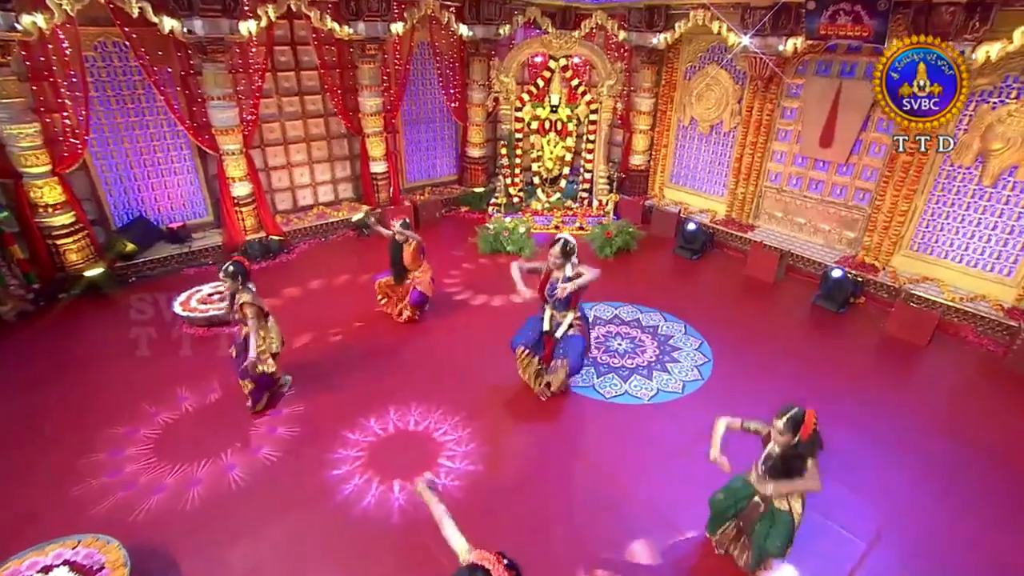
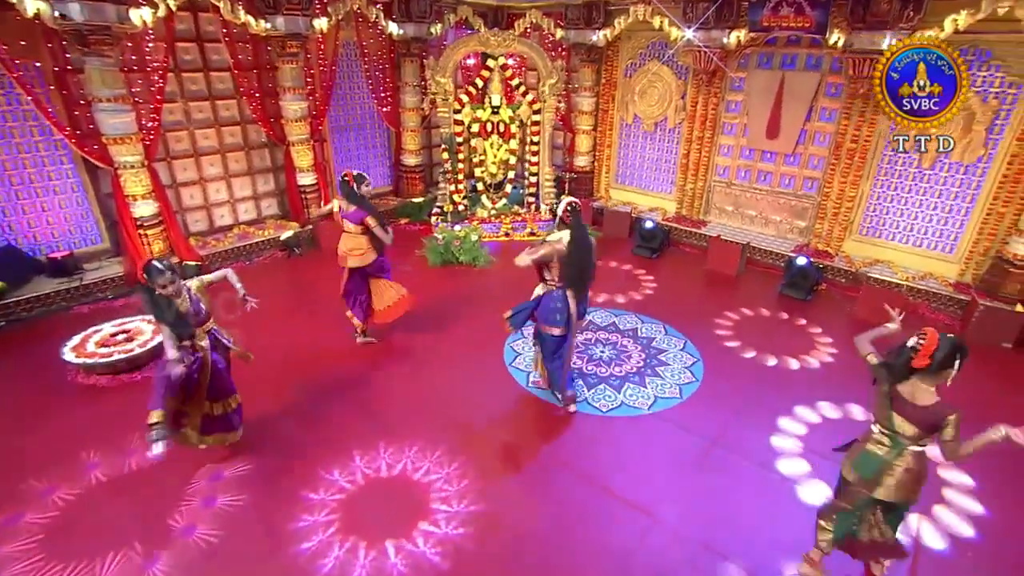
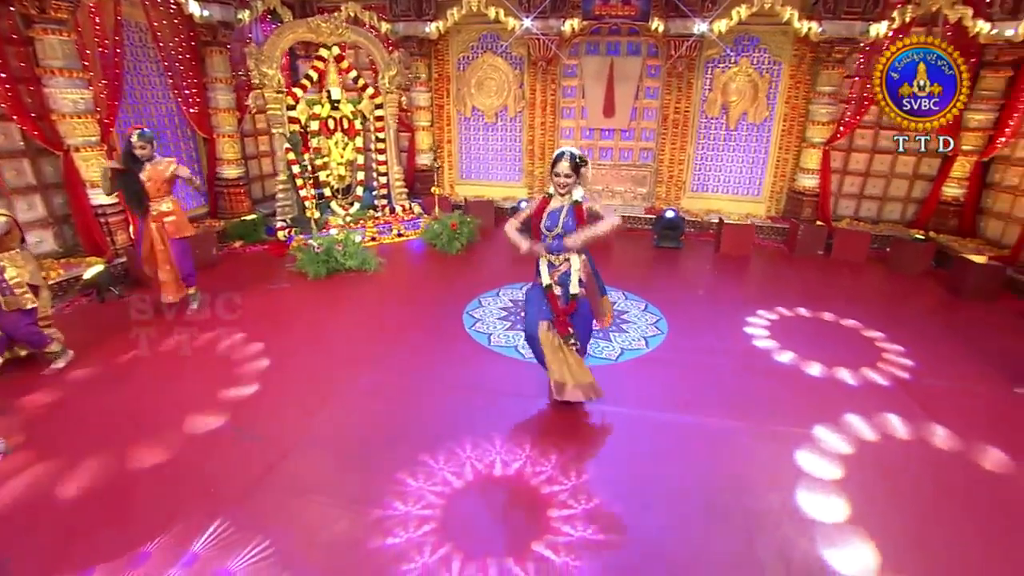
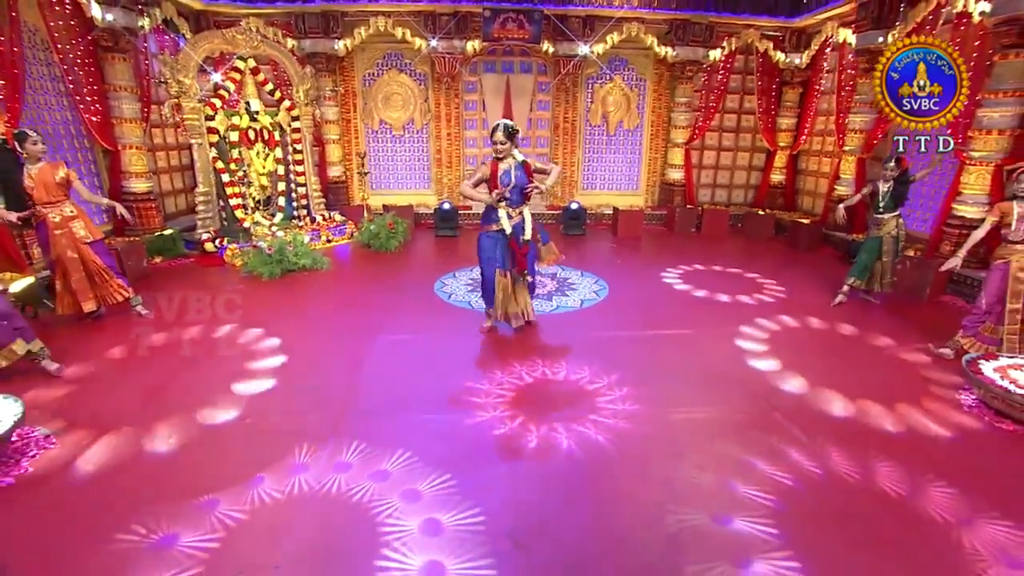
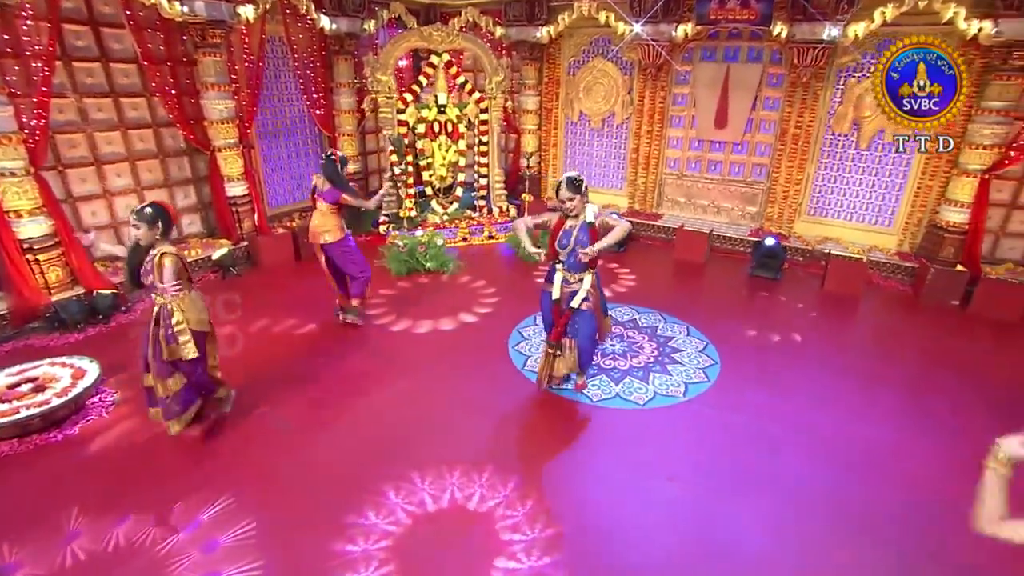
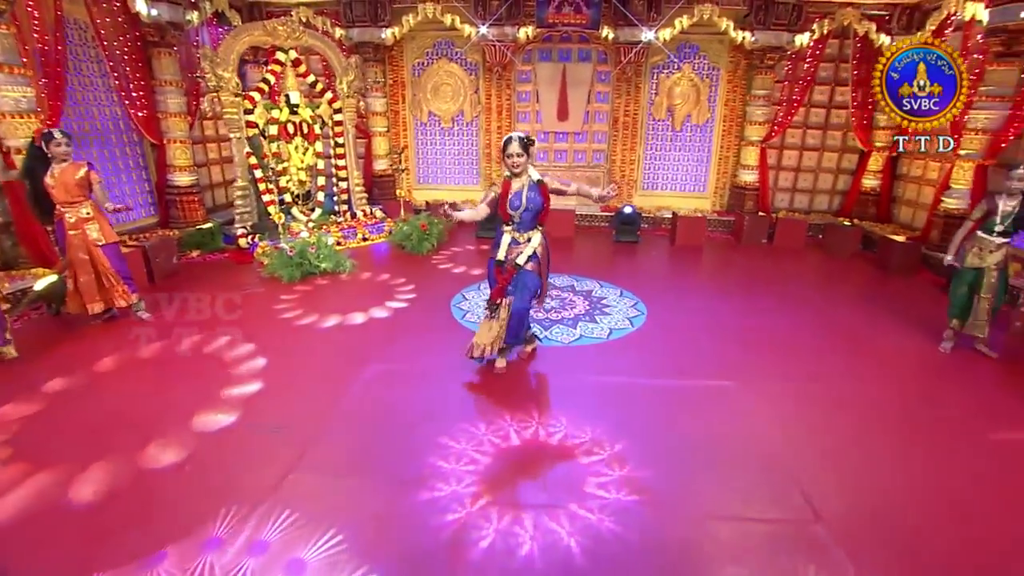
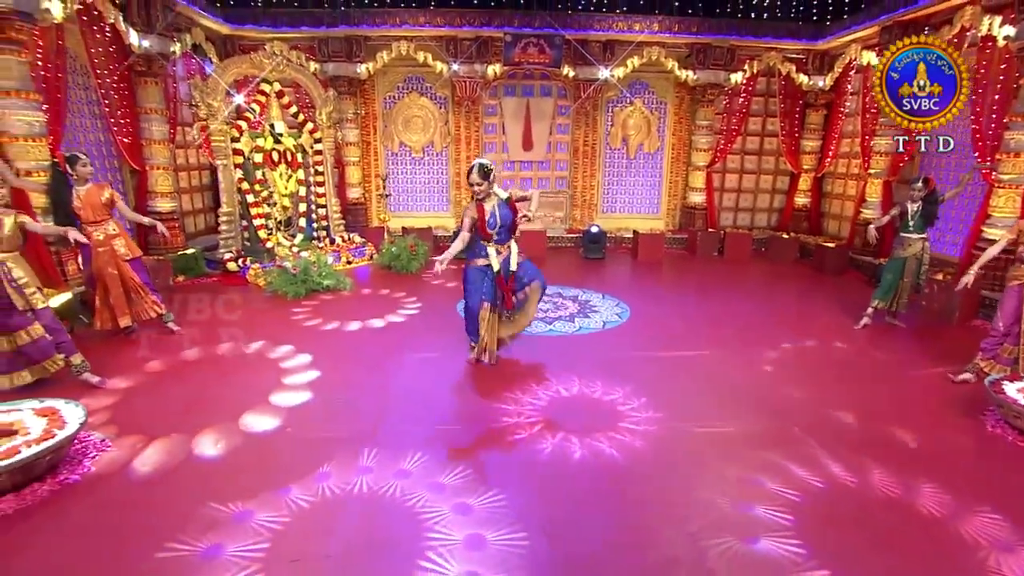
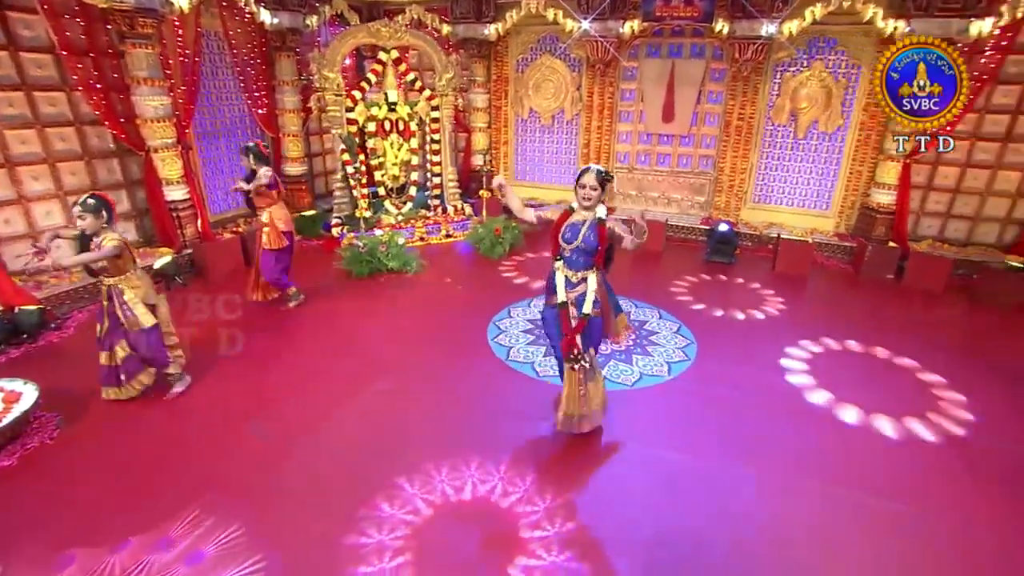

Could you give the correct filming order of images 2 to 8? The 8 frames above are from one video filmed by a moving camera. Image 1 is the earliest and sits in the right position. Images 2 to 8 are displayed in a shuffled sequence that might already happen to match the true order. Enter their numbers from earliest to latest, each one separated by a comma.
2, 5, 8, 3, 6, 4, 7
